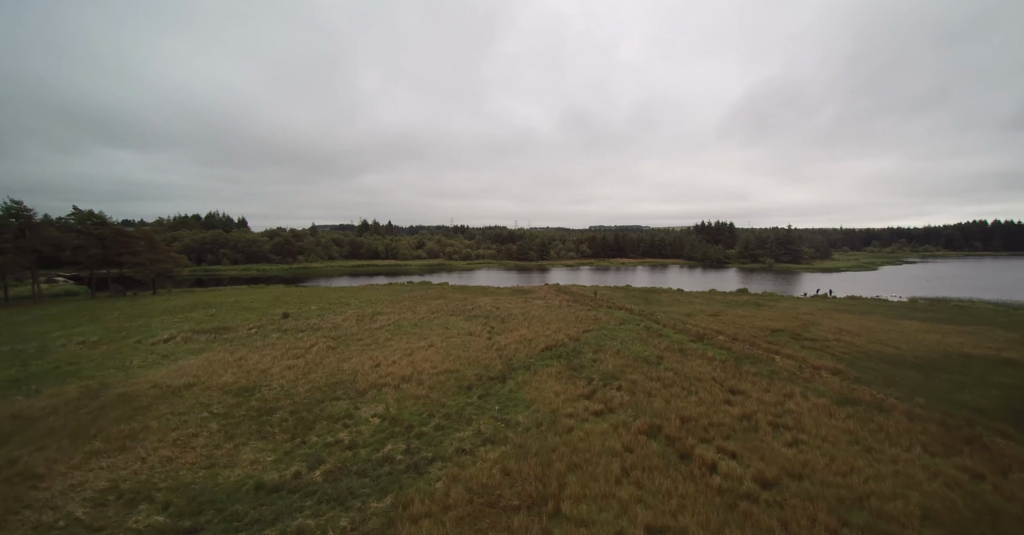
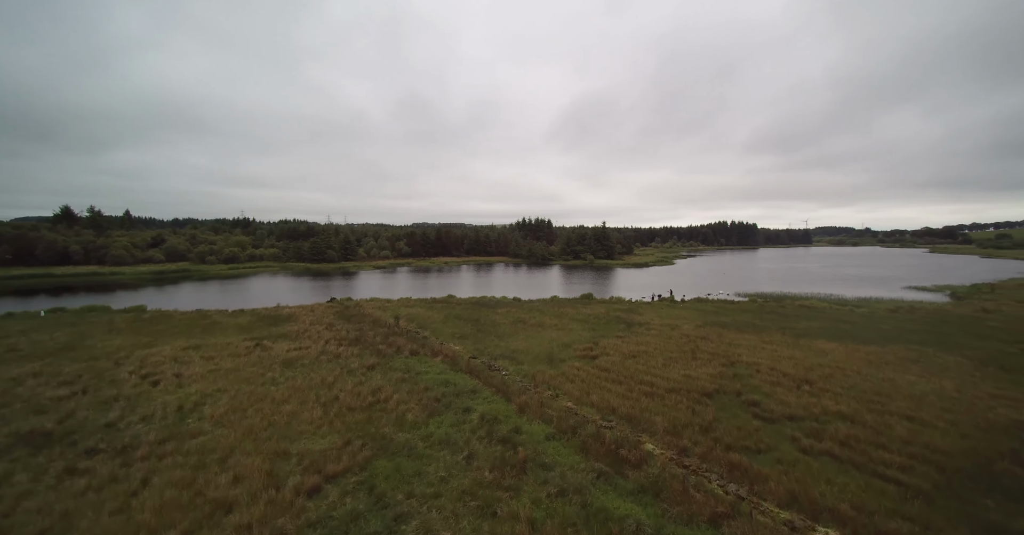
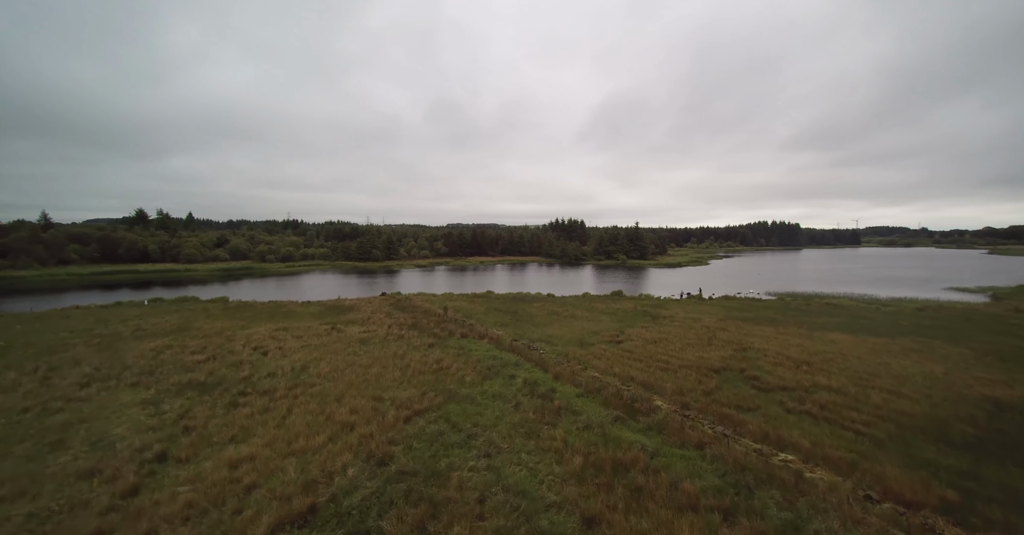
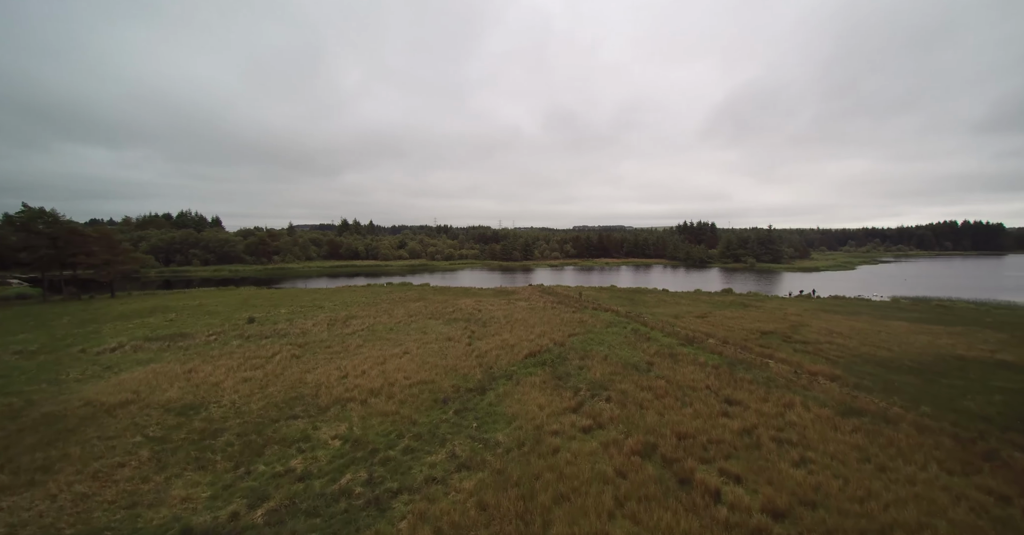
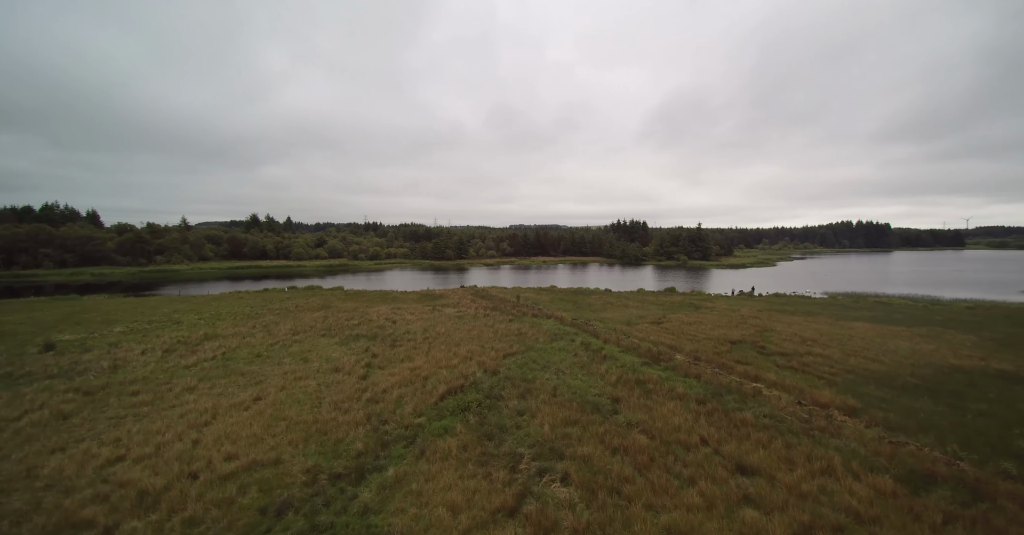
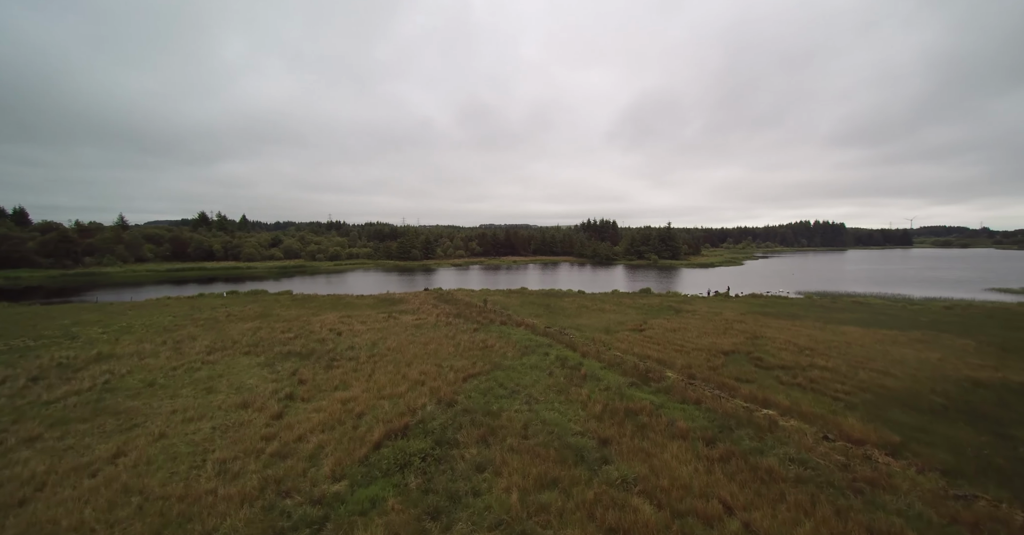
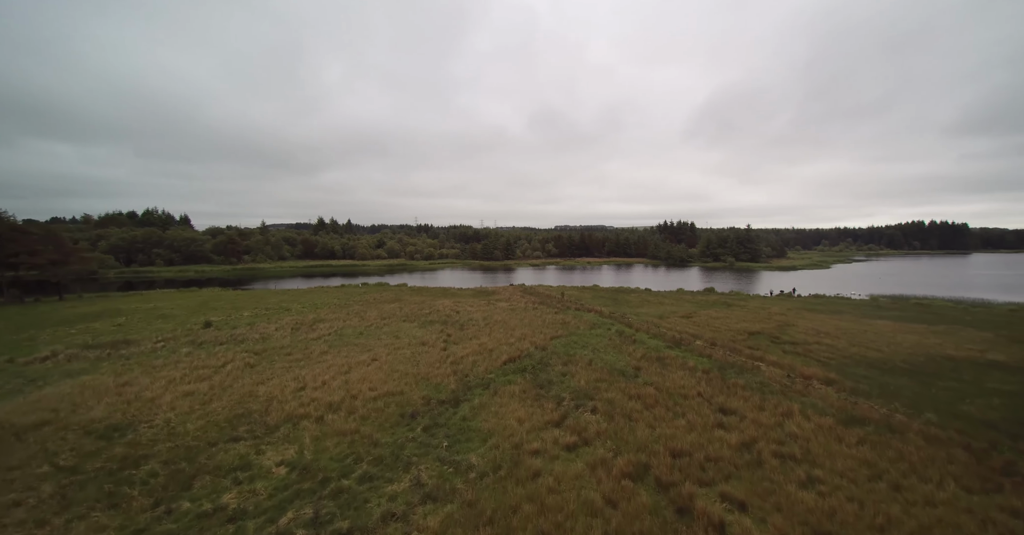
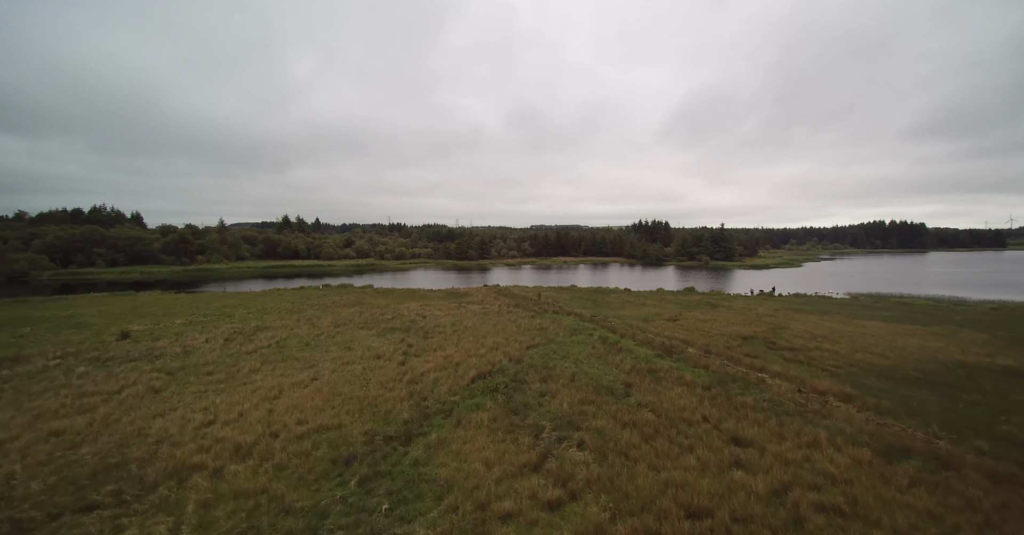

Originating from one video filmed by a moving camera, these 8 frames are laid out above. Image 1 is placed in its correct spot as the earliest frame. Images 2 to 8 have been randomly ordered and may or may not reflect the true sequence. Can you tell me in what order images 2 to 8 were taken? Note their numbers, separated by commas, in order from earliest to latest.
4, 7, 8, 5, 6, 3, 2
